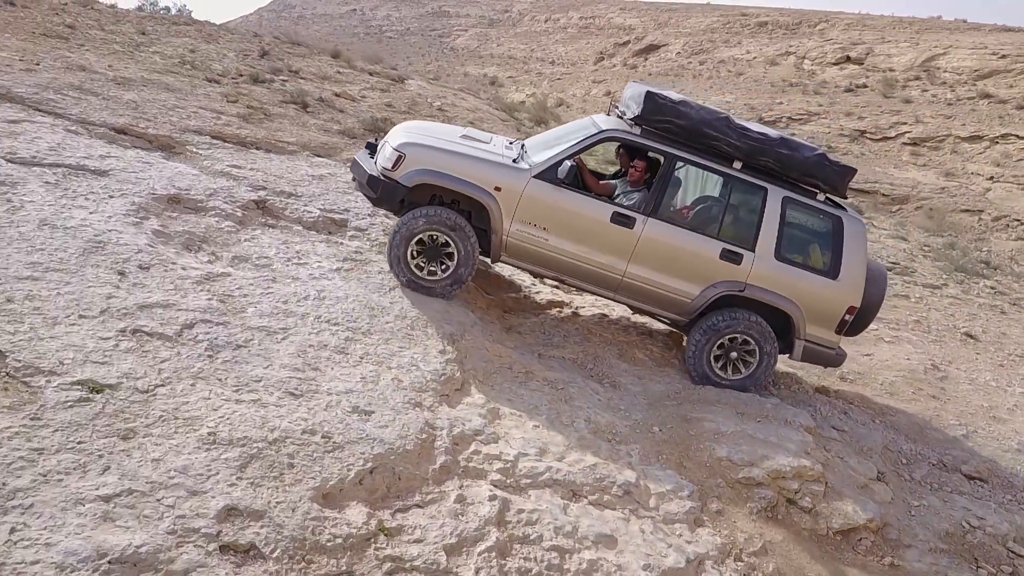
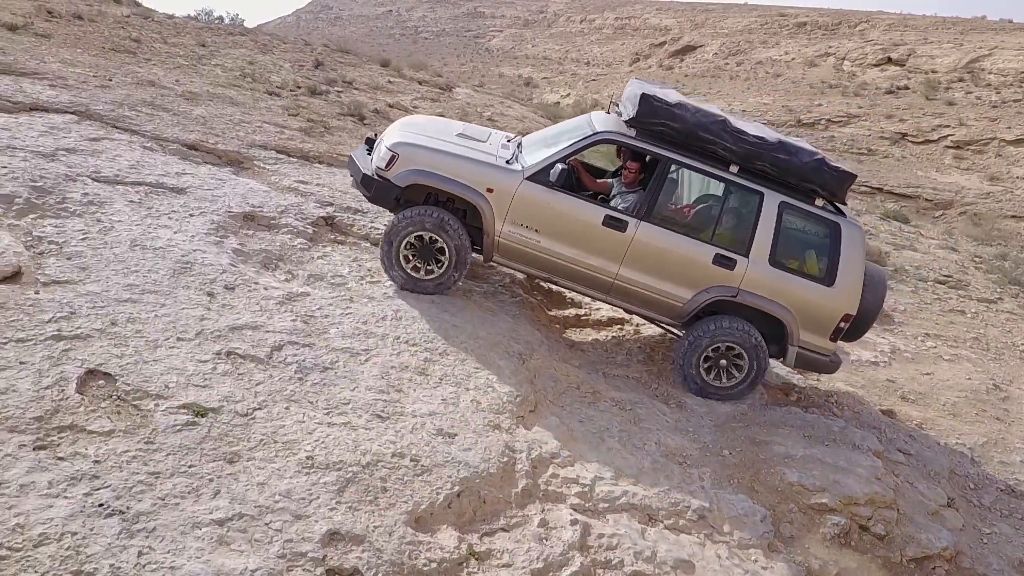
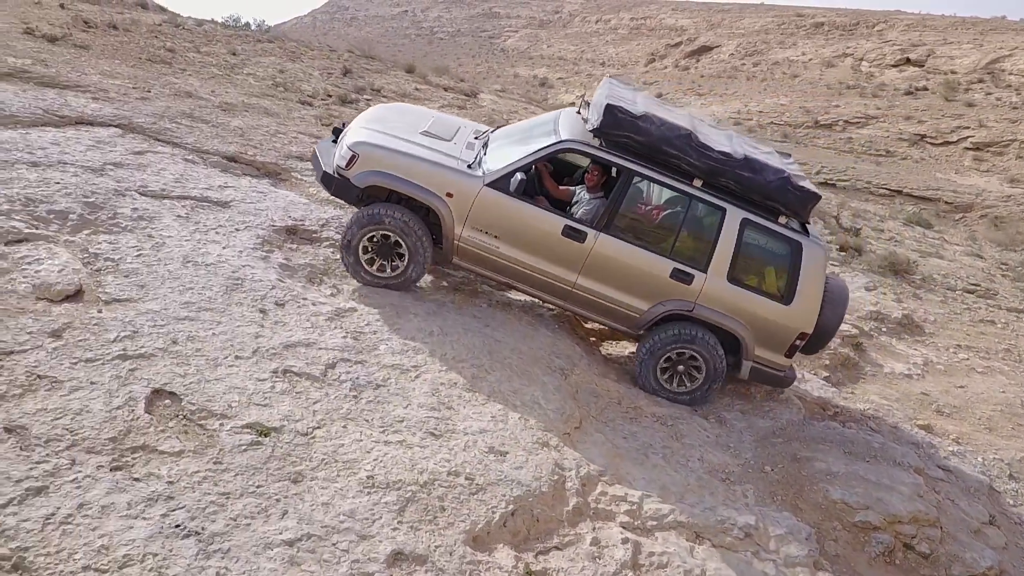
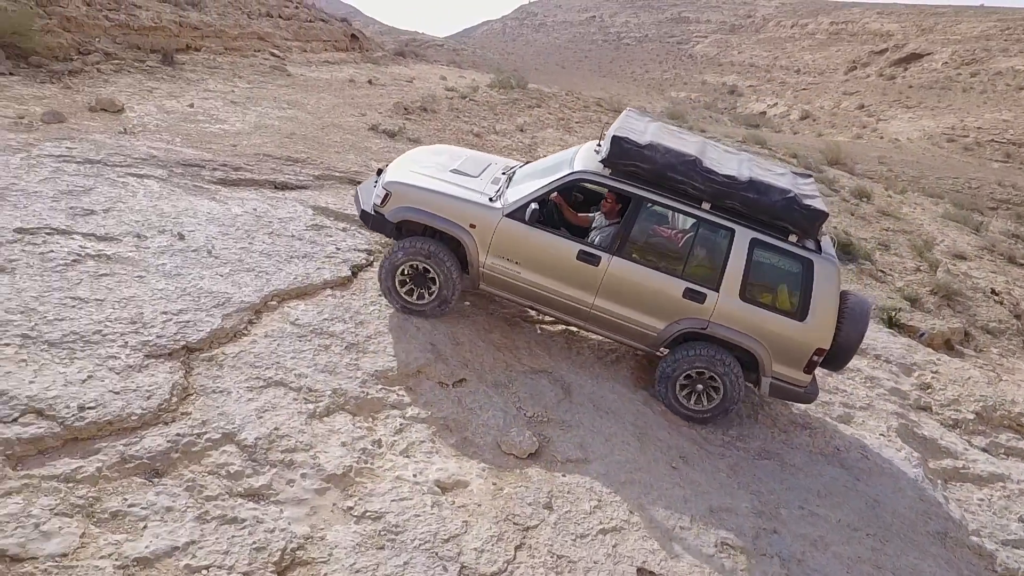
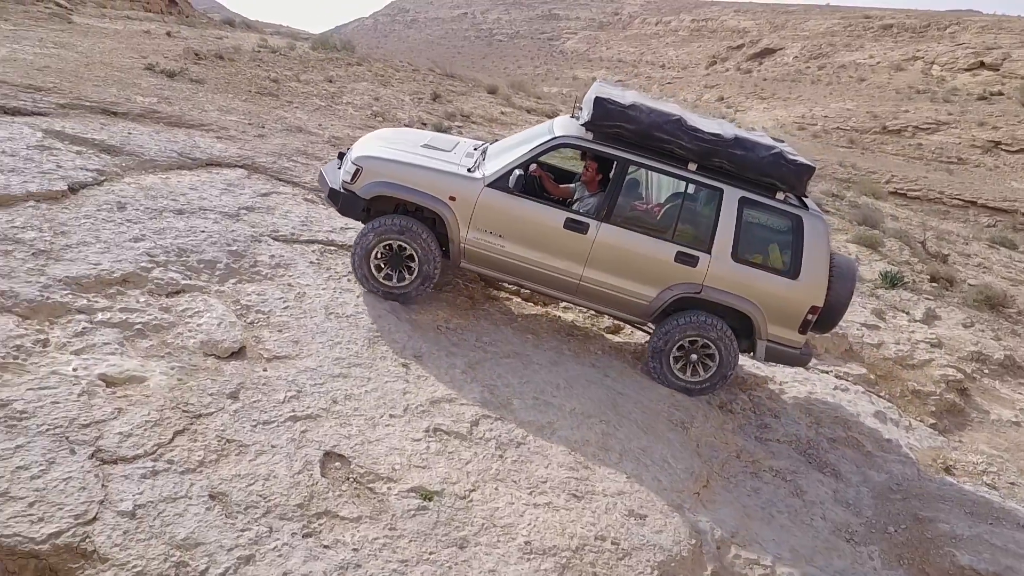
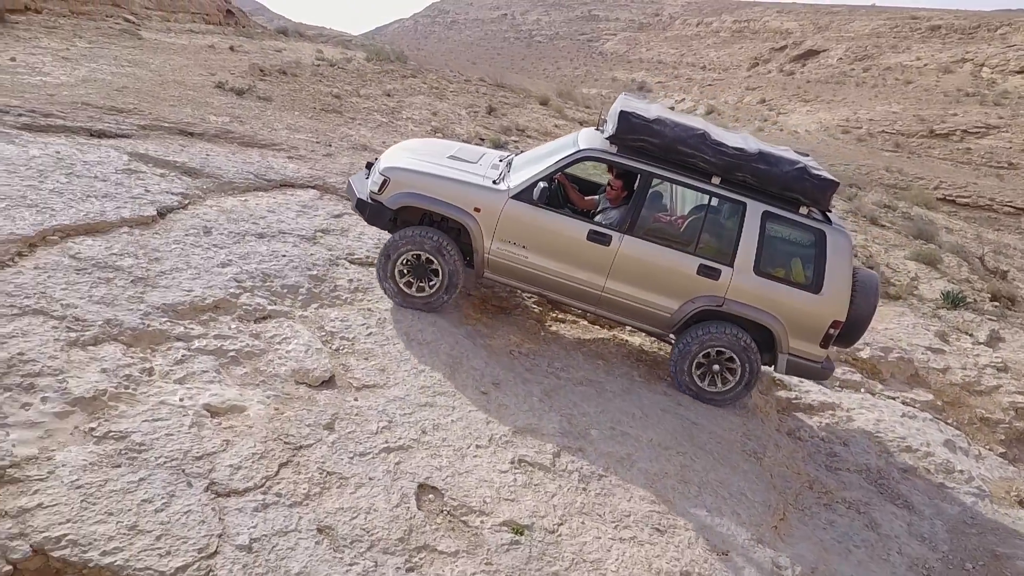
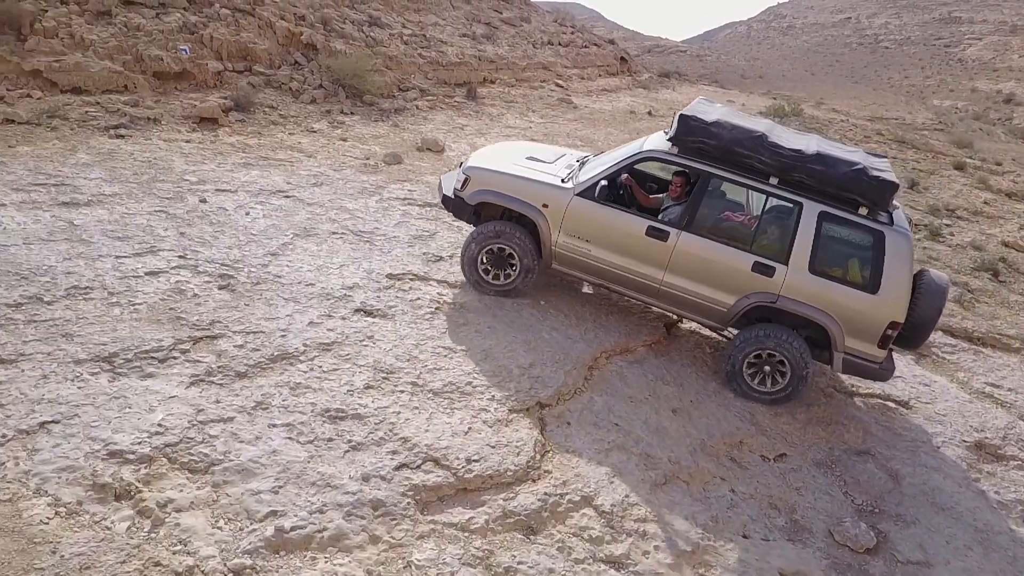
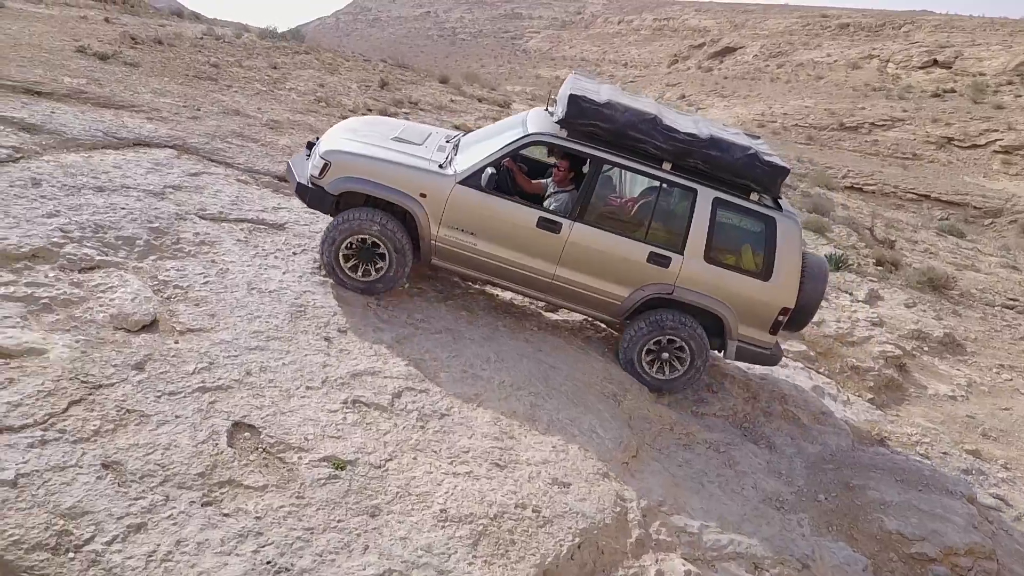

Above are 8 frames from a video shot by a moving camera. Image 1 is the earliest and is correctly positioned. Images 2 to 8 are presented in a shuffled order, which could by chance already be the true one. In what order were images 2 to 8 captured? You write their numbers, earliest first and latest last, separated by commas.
2, 3, 8, 5, 6, 4, 7
